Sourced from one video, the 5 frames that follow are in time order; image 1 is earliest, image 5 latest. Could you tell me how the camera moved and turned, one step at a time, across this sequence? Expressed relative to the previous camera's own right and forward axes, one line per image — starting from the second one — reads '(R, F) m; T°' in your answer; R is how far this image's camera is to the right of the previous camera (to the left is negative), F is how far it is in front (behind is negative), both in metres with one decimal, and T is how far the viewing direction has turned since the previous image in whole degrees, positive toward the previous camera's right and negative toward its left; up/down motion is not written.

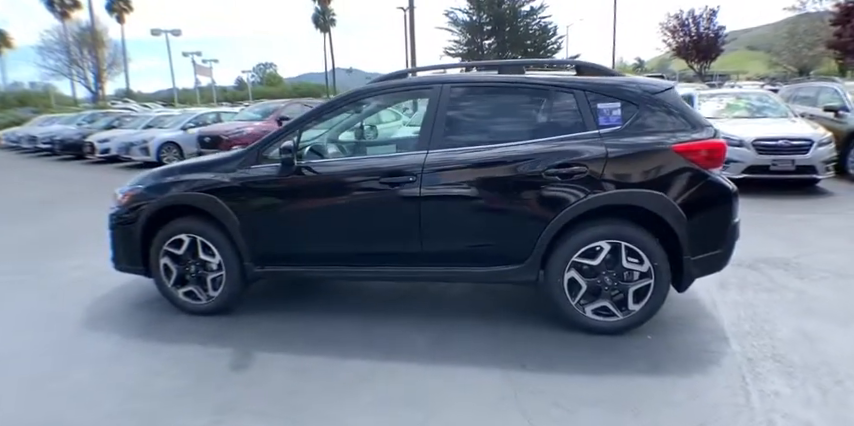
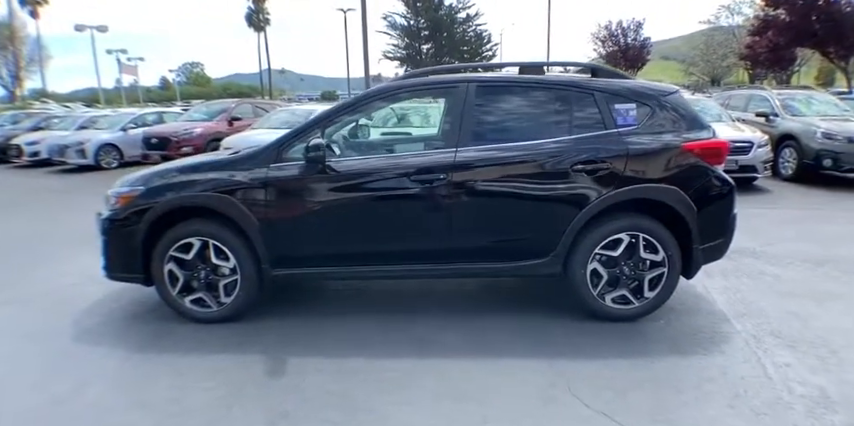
(-0.6, 0.0) m; +8°
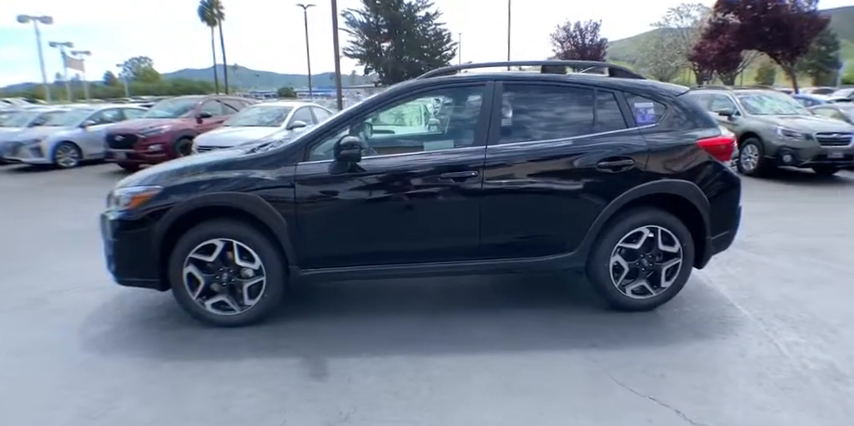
(-0.5, 0.0) m; +5°
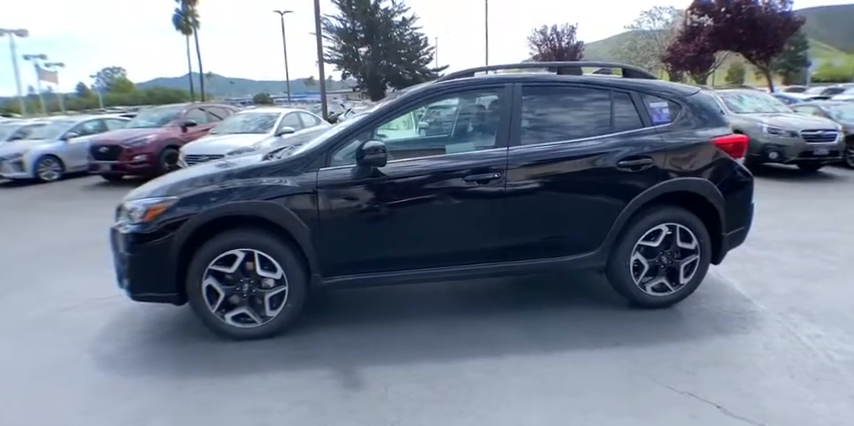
(-0.3, 0.0) m; +2°
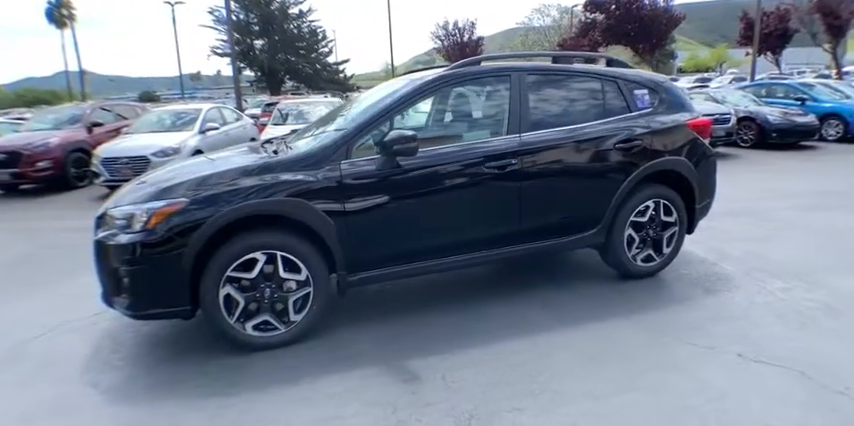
(-0.8, +0.1) m; +11°
